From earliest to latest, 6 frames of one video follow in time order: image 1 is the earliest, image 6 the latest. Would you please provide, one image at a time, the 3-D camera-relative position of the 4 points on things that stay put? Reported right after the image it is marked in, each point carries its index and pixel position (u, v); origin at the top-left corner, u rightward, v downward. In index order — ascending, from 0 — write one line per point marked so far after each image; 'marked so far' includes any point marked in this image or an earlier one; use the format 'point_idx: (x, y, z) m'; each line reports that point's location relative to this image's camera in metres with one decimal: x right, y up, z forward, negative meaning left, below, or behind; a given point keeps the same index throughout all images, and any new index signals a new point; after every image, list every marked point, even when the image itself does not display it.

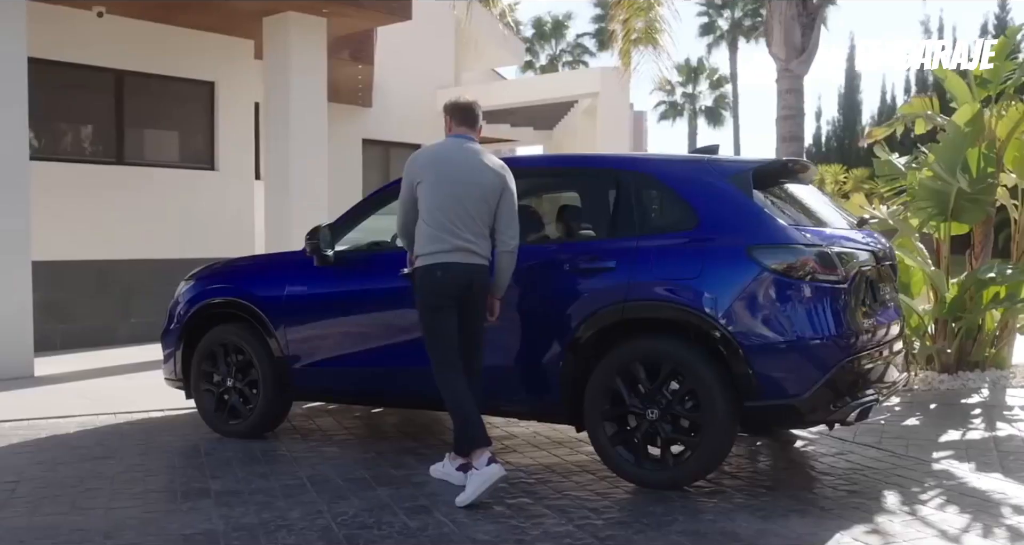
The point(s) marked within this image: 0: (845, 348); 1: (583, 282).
0: (+1.5, -0.4, +5.2) m
1: (+0.4, 0.0, +5.7) m
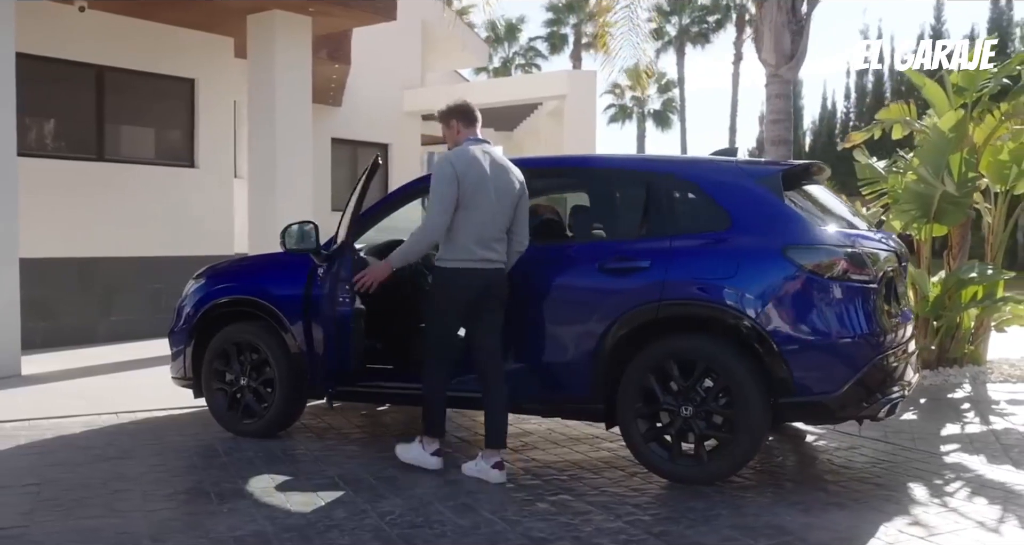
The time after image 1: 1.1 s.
0: (+1.7, -0.4, +5.4) m
1: (+0.5, 0.0, +5.8) m
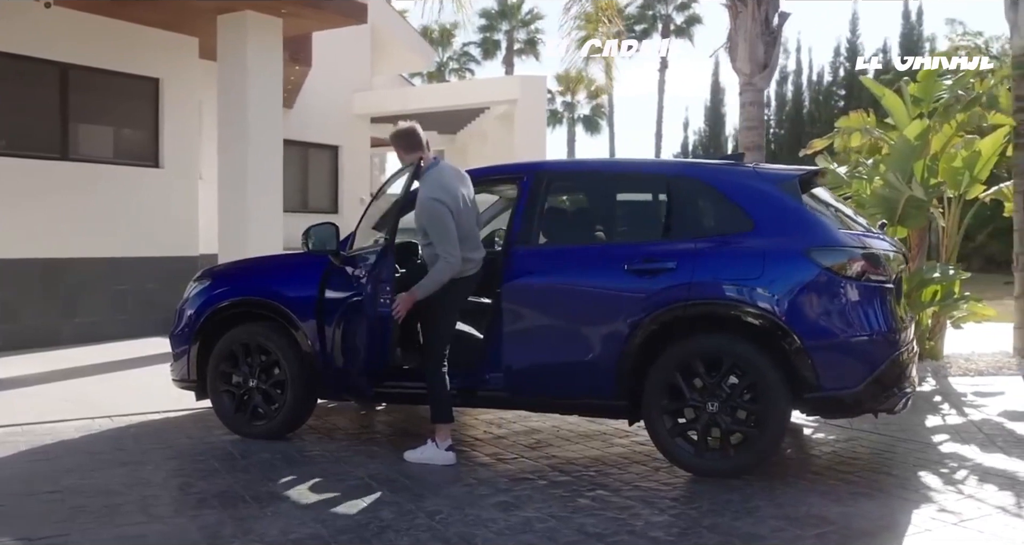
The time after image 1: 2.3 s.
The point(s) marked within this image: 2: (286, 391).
0: (+1.9, -0.4, +5.7) m
1: (+0.7, 0.0, +6.0) m
2: (-1.3, -0.7, +6.8) m
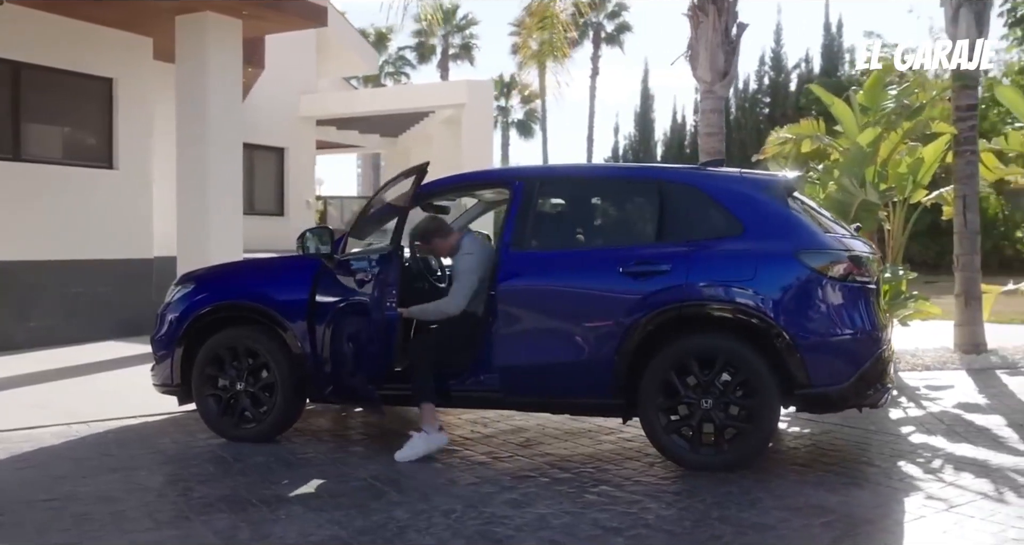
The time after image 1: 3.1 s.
0: (+1.9, -0.4, +6.0) m
1: (+0.7, -0.1, +6.1) m
2: (-1.4, -0.7, +6.8) m
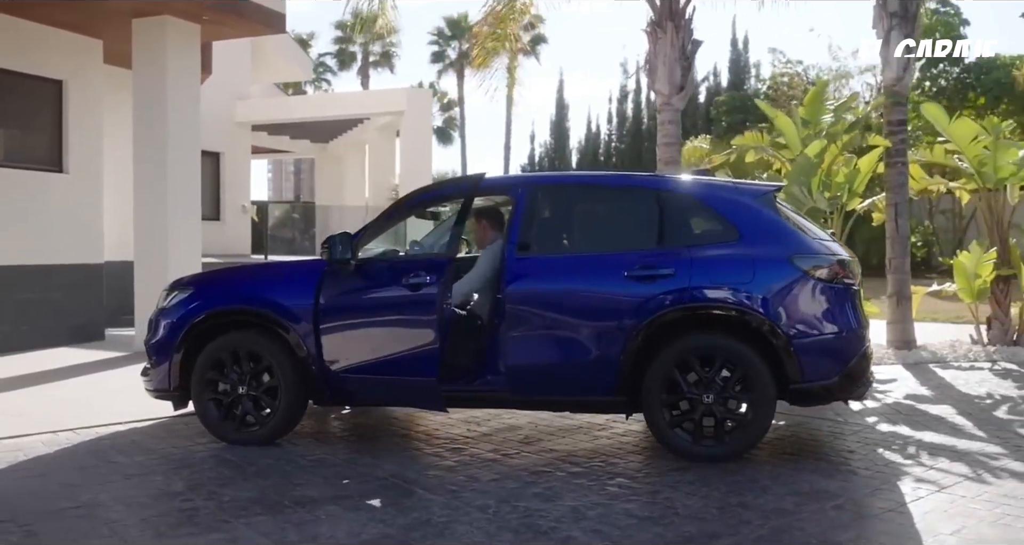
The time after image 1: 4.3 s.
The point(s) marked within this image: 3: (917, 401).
0: (+2.0, -0.4, +6.5) m
1: (+0.7, -0.1, +6.5) m
2: (-1.4, -0.7, +6.8) m
3: (+2.8, -0.9, +8.0) m
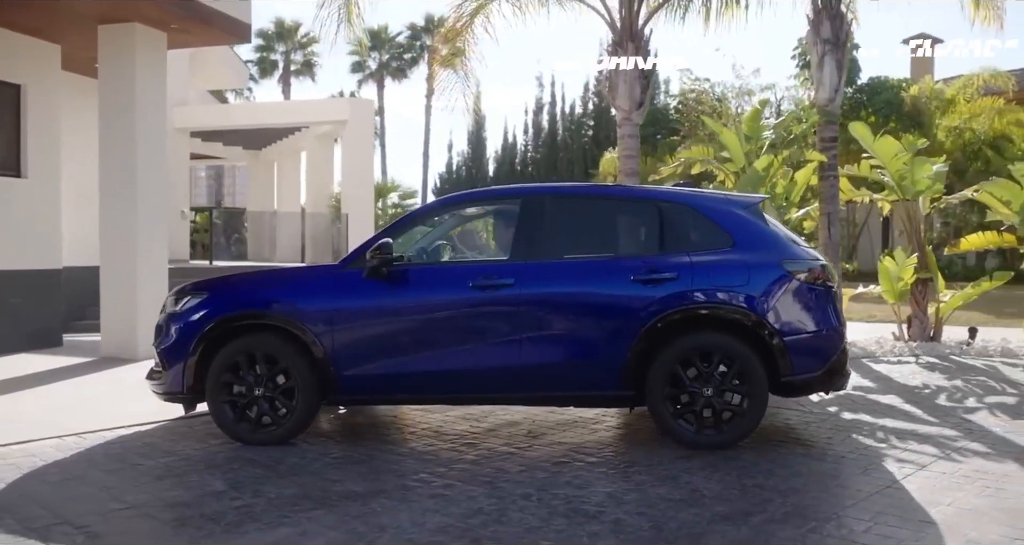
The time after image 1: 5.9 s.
0: (+2.1, -0.4, +7.2) m
1: (+0.8, -0.1, +7.0) m
2: (-1.3, -0.8, +7.0) m
3: (+2.7, -0.9, +8.7) m
